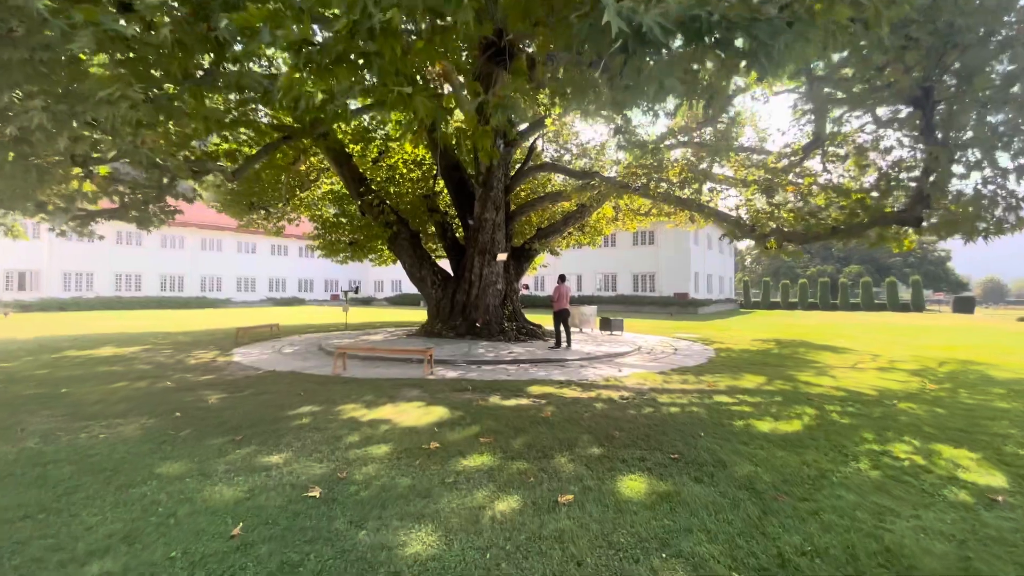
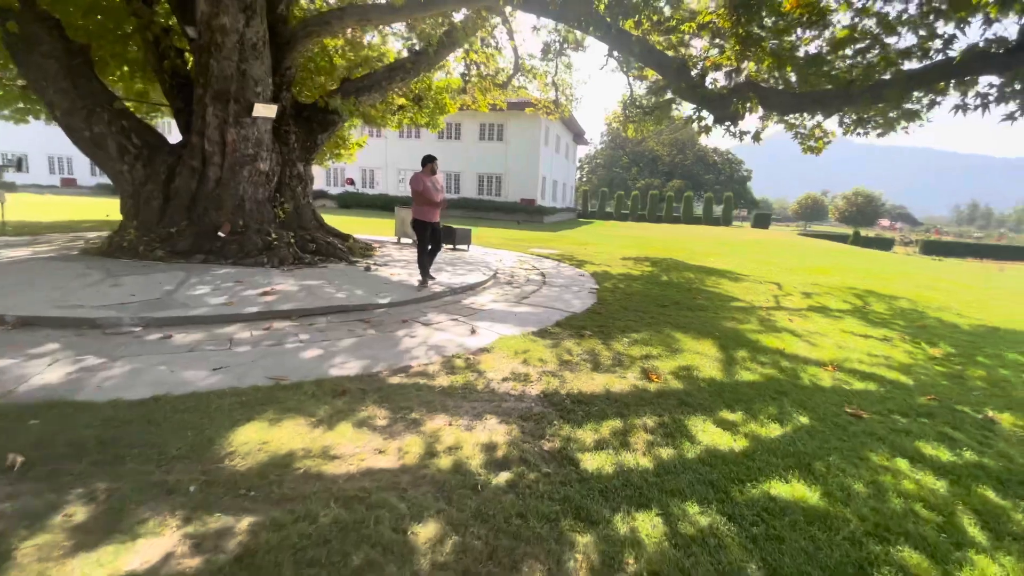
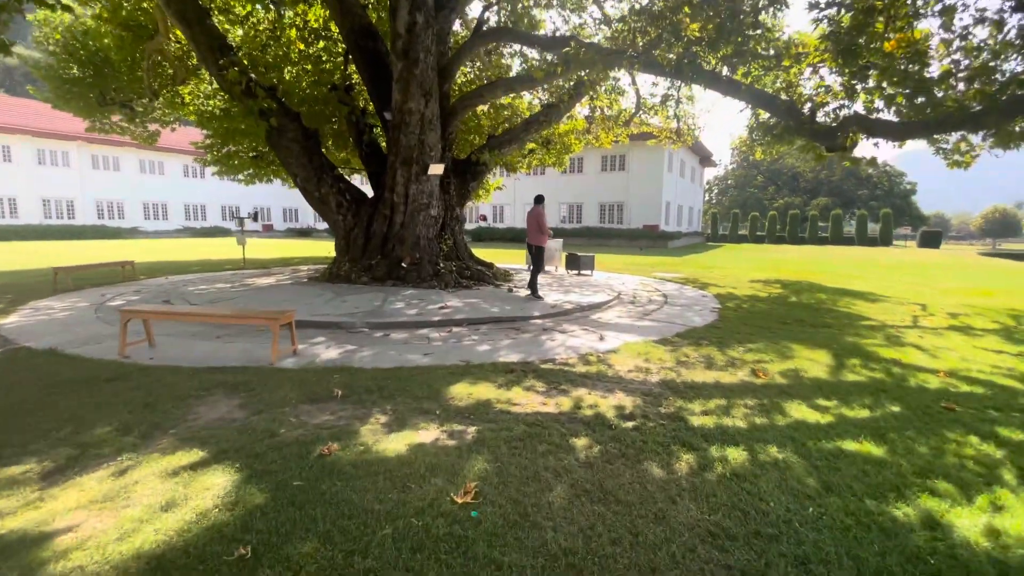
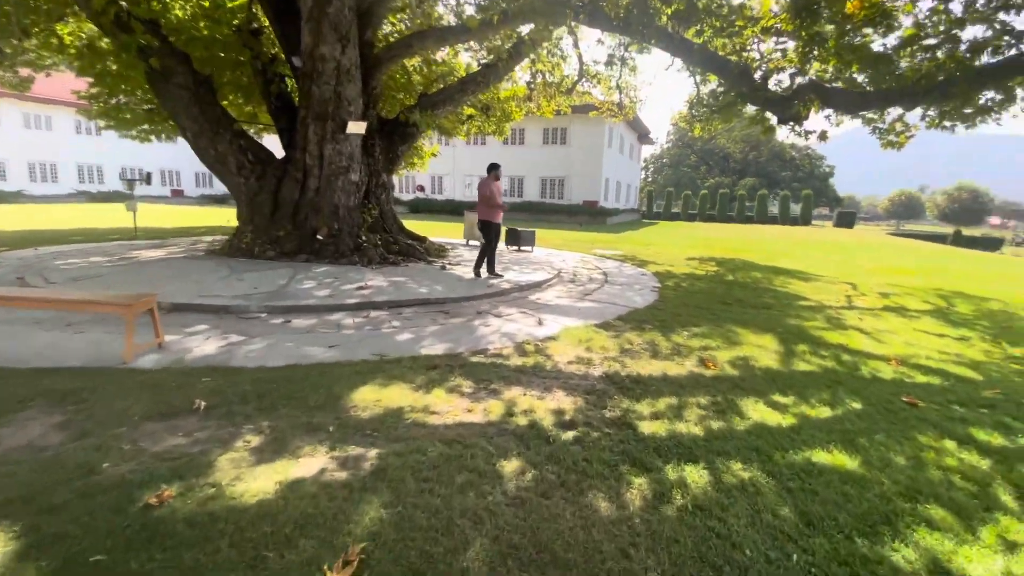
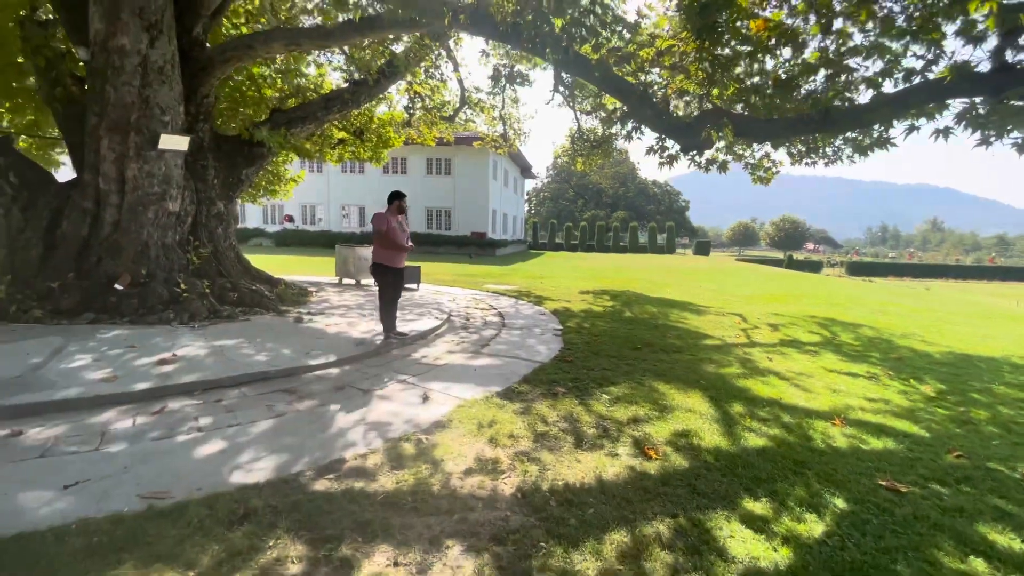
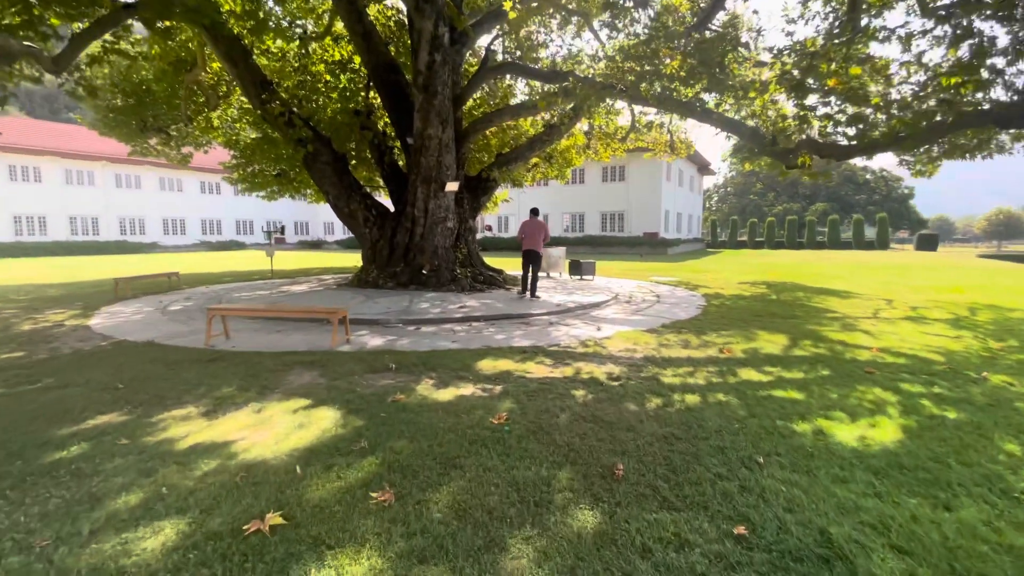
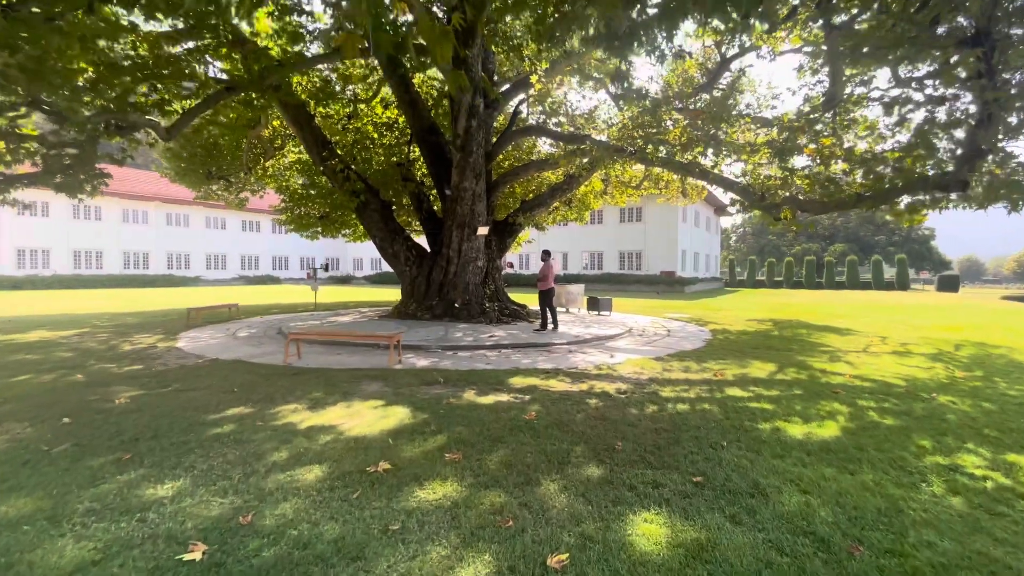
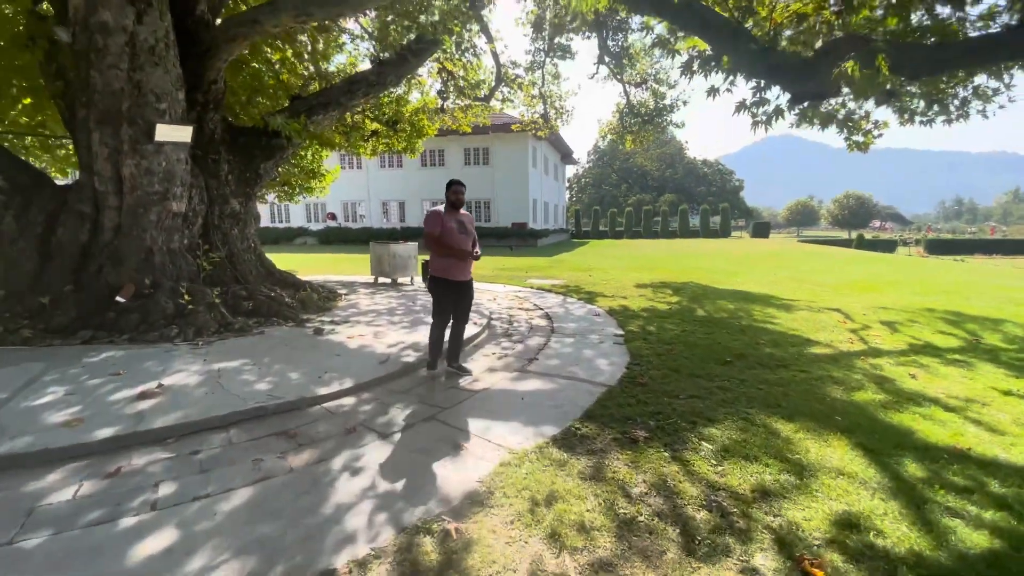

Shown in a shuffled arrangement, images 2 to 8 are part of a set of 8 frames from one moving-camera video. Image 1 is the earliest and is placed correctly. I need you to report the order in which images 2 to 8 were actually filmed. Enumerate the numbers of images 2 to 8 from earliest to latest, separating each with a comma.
7, 6, 3, 4, 2, 5, 8
